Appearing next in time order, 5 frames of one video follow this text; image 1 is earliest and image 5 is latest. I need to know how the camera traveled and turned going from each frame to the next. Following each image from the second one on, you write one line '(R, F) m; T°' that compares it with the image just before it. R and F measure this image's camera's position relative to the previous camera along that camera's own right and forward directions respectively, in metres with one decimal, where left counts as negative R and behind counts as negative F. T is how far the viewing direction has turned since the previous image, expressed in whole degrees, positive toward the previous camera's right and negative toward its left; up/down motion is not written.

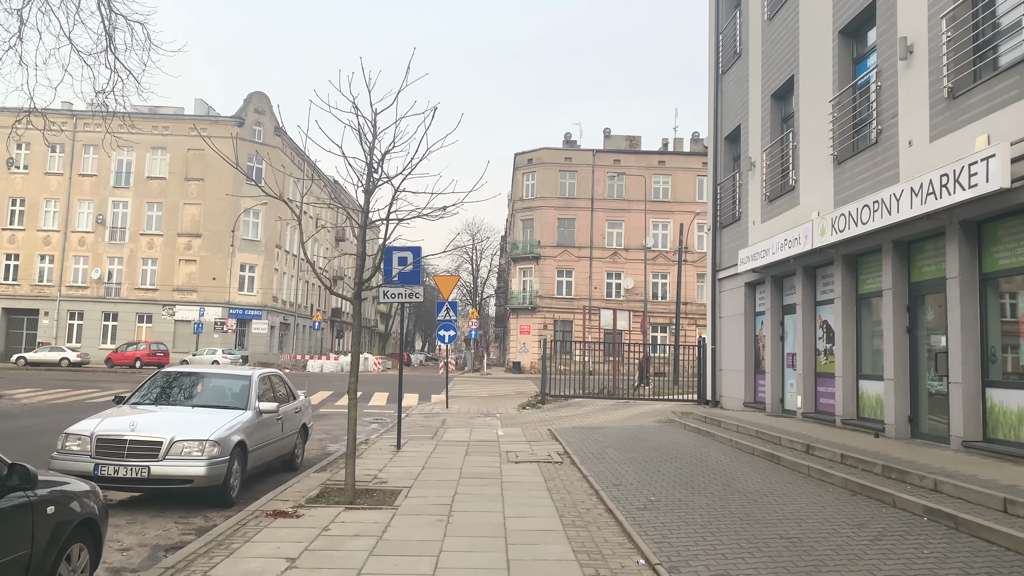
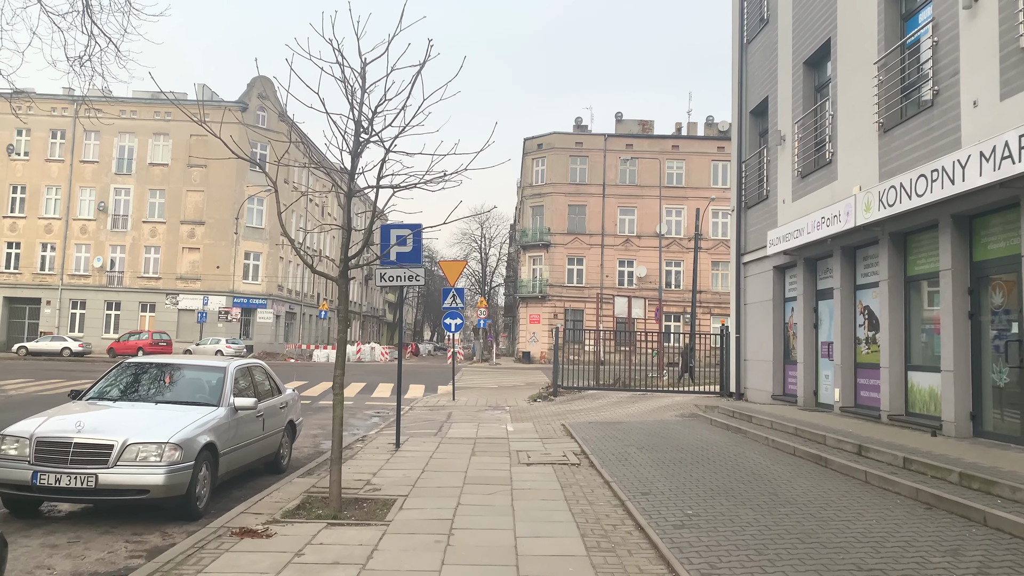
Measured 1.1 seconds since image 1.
(0.0, +1.0) m; -1°
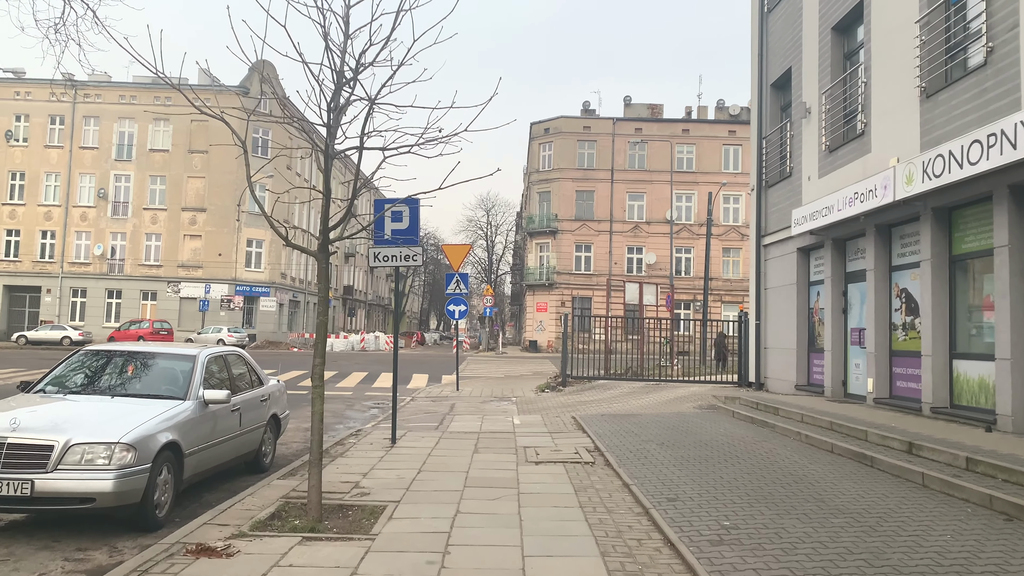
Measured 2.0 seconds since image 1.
(0.0, +0.8) m; 0°
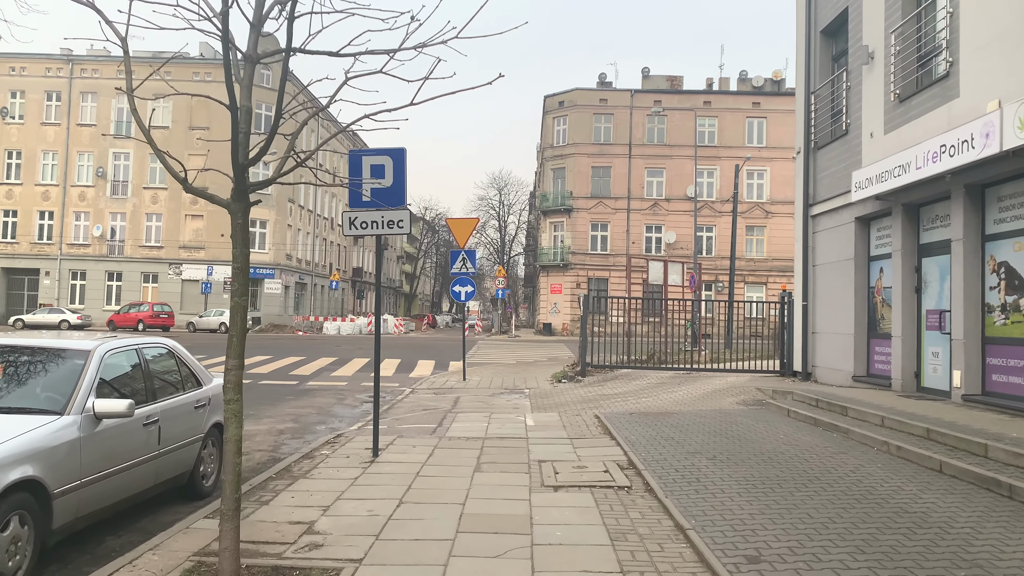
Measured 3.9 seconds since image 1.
(0.0, +1.7) m; -1°
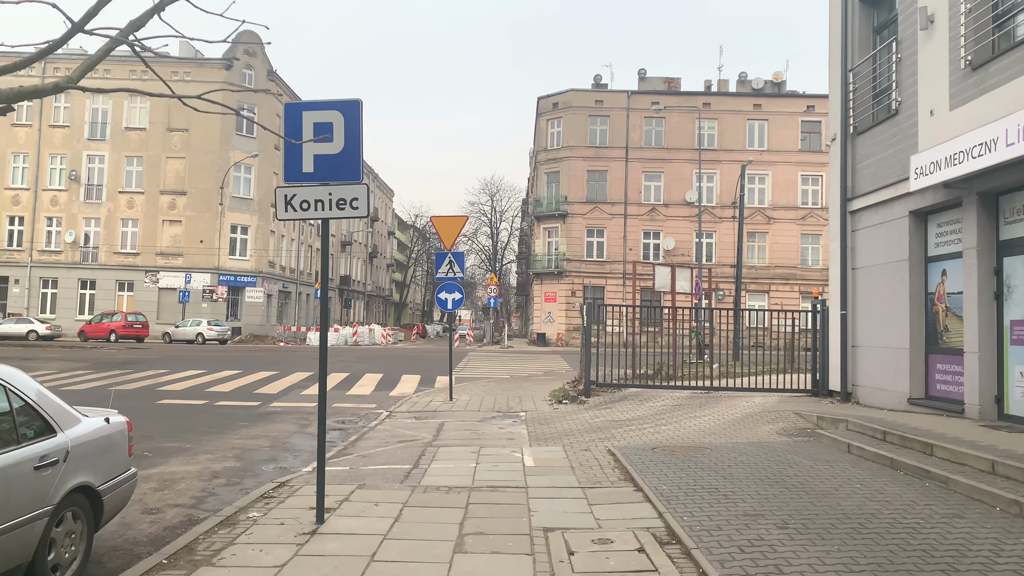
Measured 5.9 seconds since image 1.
(0.0, +1.8) m; +1°
